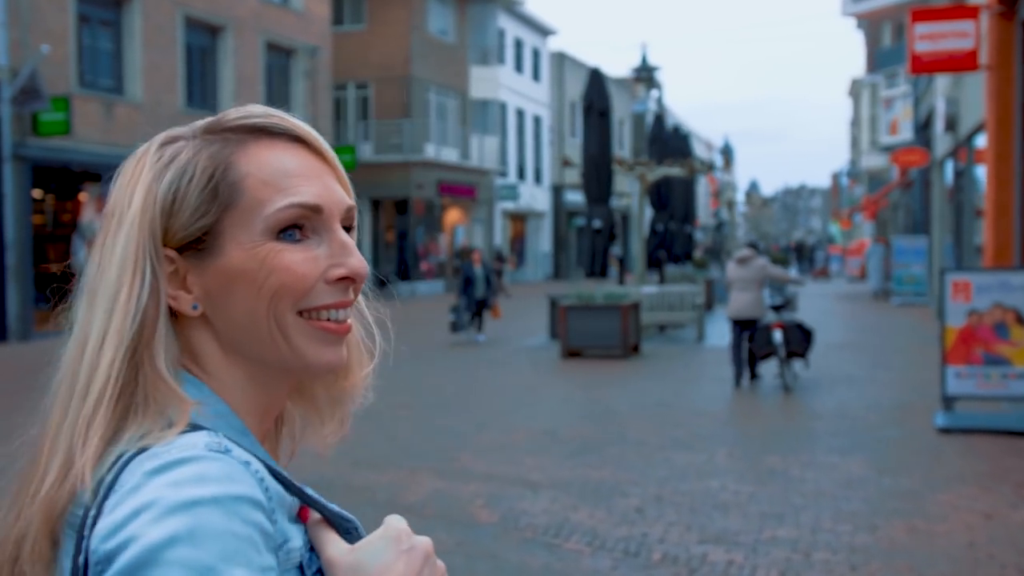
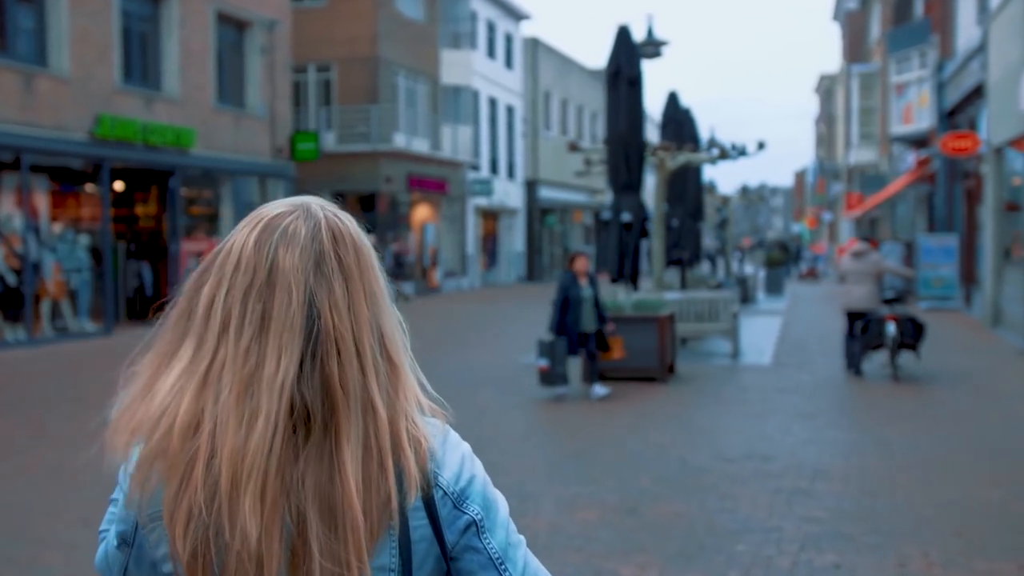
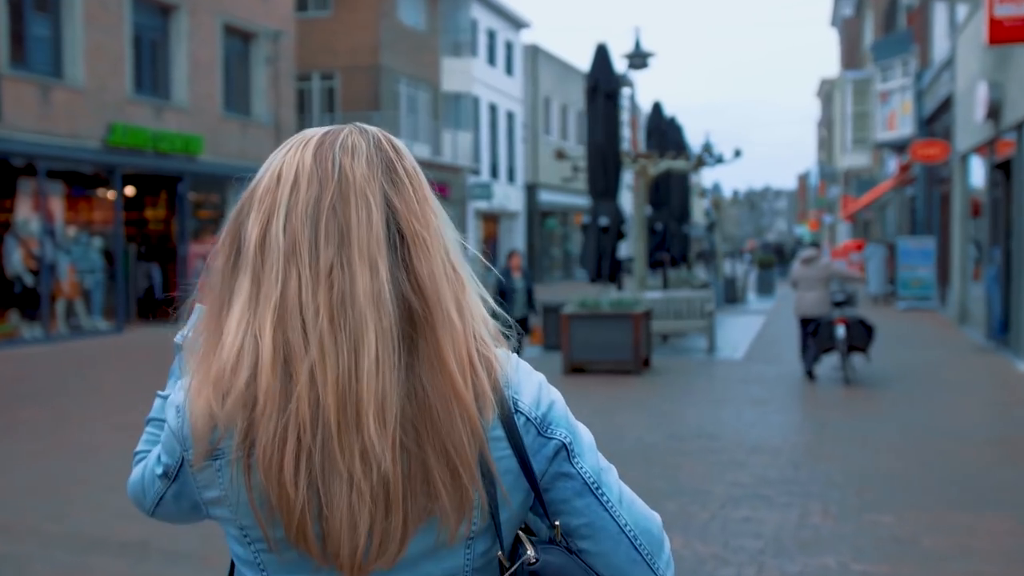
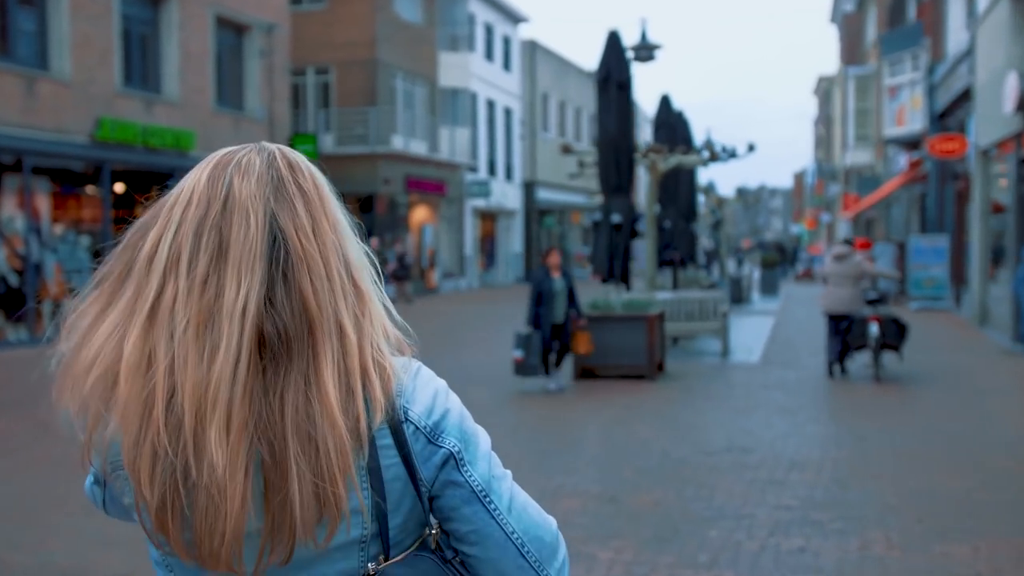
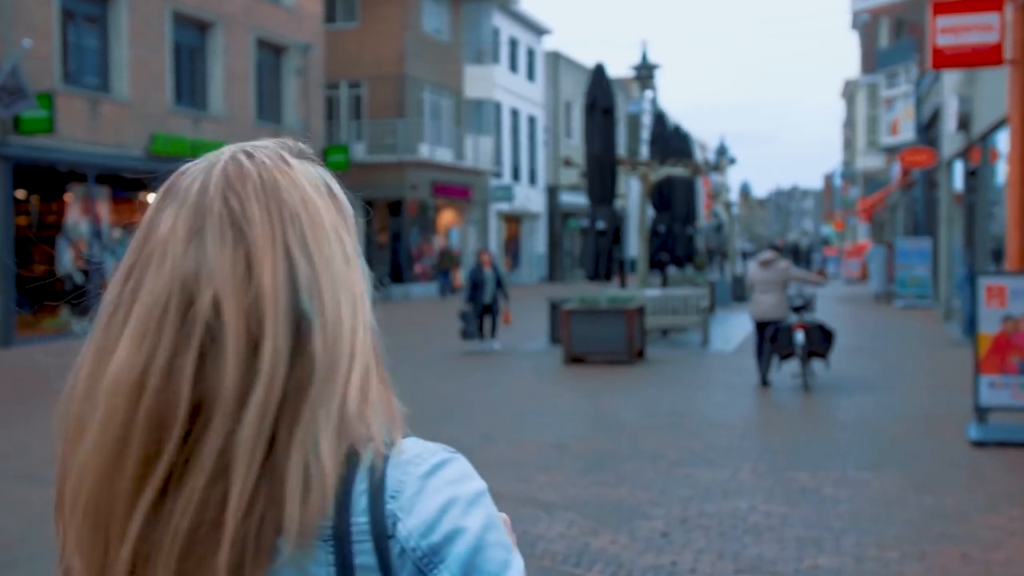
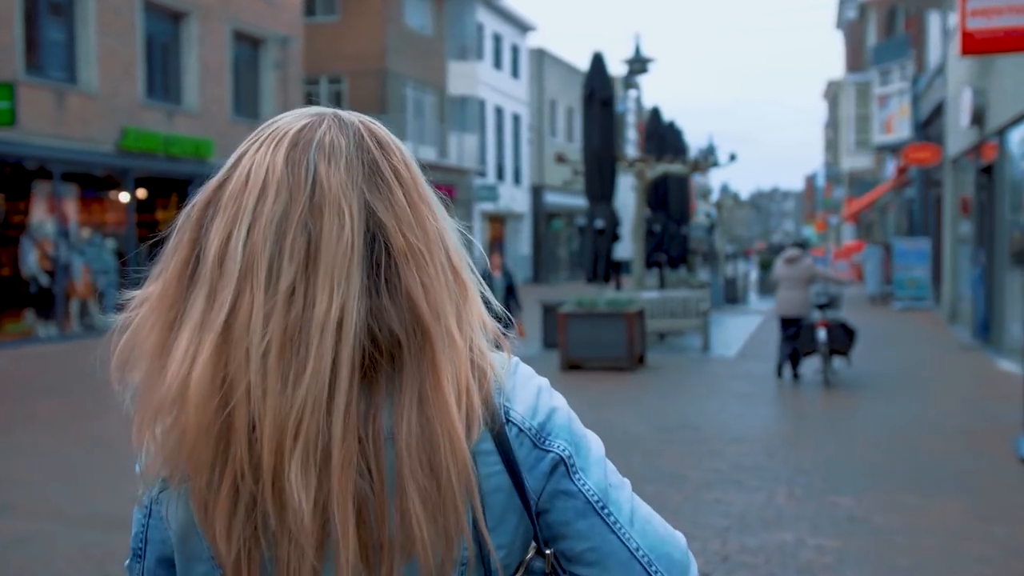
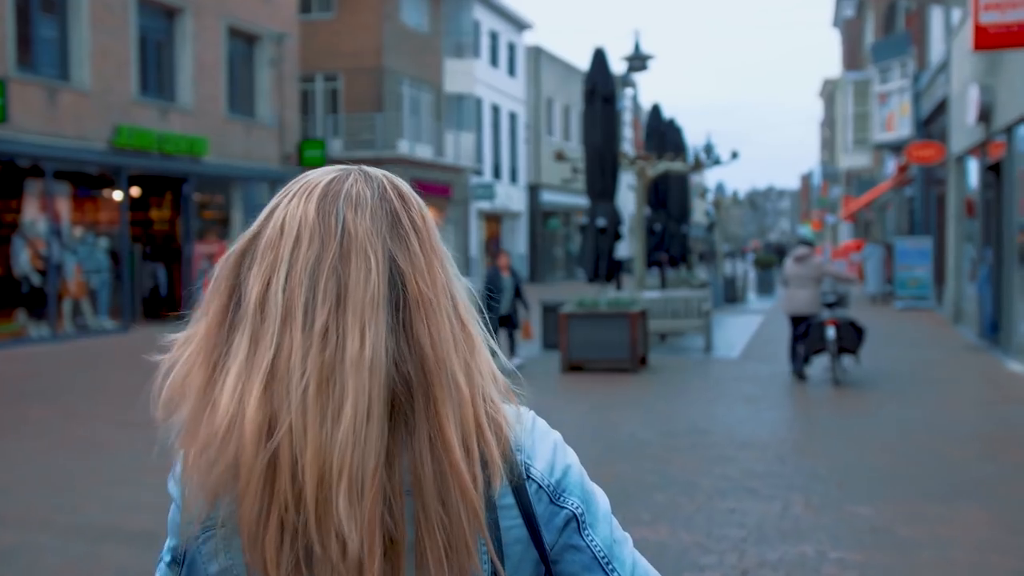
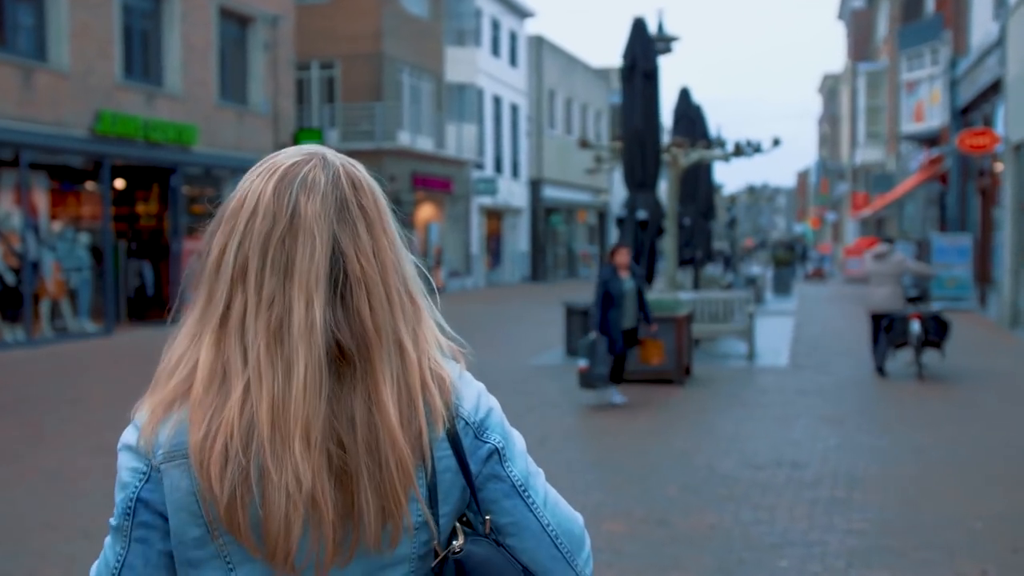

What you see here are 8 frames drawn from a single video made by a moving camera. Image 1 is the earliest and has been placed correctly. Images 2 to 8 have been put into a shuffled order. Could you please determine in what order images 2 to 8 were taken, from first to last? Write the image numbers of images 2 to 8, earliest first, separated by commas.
5, 6, 7, 3, 4, 2, 8
